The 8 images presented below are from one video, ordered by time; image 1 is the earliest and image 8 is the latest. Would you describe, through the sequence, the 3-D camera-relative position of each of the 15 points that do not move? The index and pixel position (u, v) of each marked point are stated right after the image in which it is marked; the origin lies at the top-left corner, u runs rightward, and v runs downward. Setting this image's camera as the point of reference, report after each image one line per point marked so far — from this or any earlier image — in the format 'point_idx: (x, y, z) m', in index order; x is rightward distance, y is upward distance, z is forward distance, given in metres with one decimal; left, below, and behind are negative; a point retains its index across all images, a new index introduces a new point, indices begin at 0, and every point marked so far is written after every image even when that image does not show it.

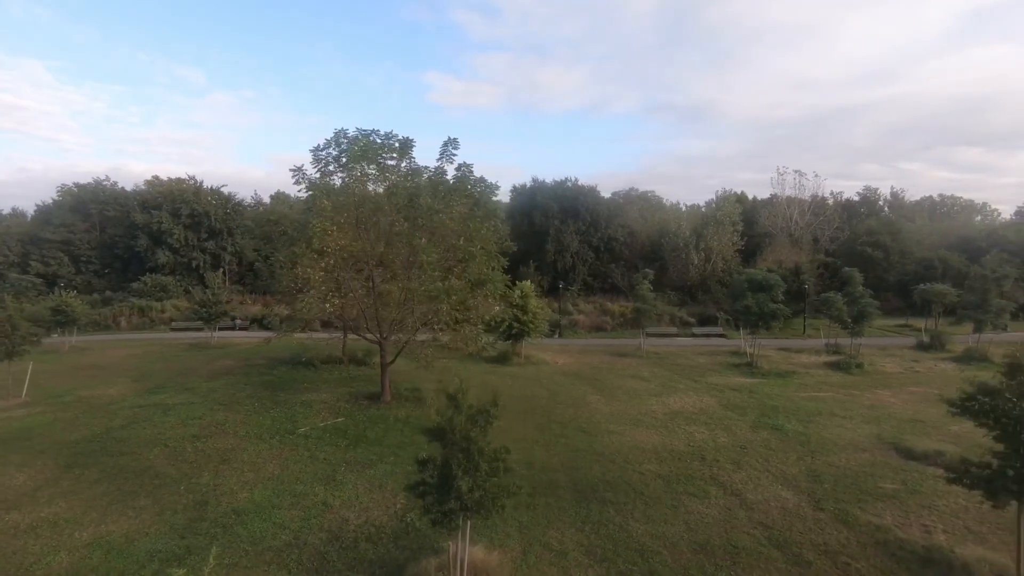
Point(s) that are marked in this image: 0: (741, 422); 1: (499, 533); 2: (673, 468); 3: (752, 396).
0: (+6.7, -3.9, +15.6) m
1: (-0.2, -4.3, +9.3) m
2: (+3.7, -4.2, +12.3) m
3: (+8.4, -3.8, +18.7) m
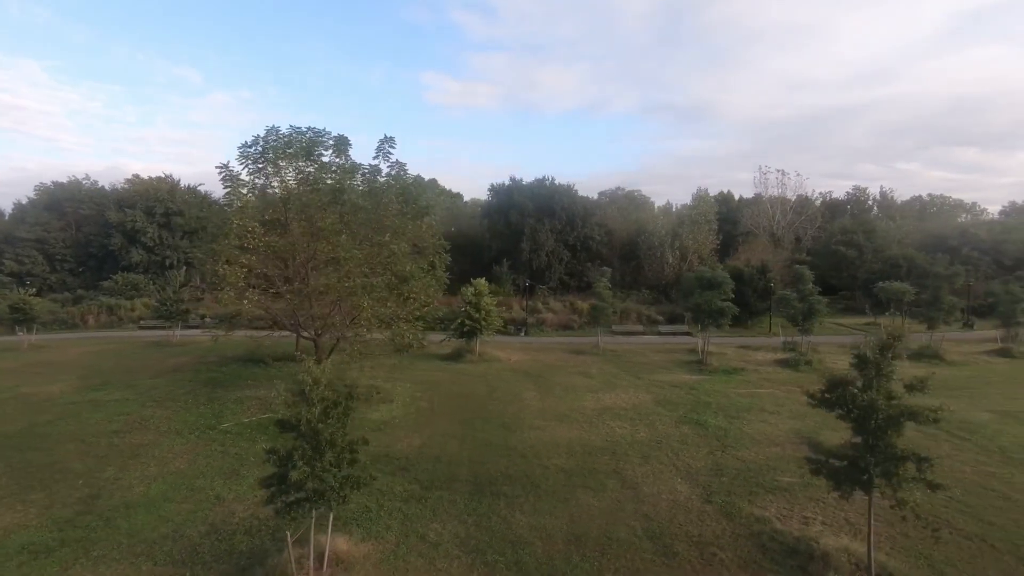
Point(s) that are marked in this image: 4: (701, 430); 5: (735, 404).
0: (+4.6, -3.8, +15.7) m
1: (-2.4, -4.2, +9.4) m
2: (+1.6, -4.0, +12.4) m
3: (+6.3, -3.7, +18.8) m
4: (+5.2, -3.9, +14.6) m
5: (+7.1, -3.8, +17.2) m
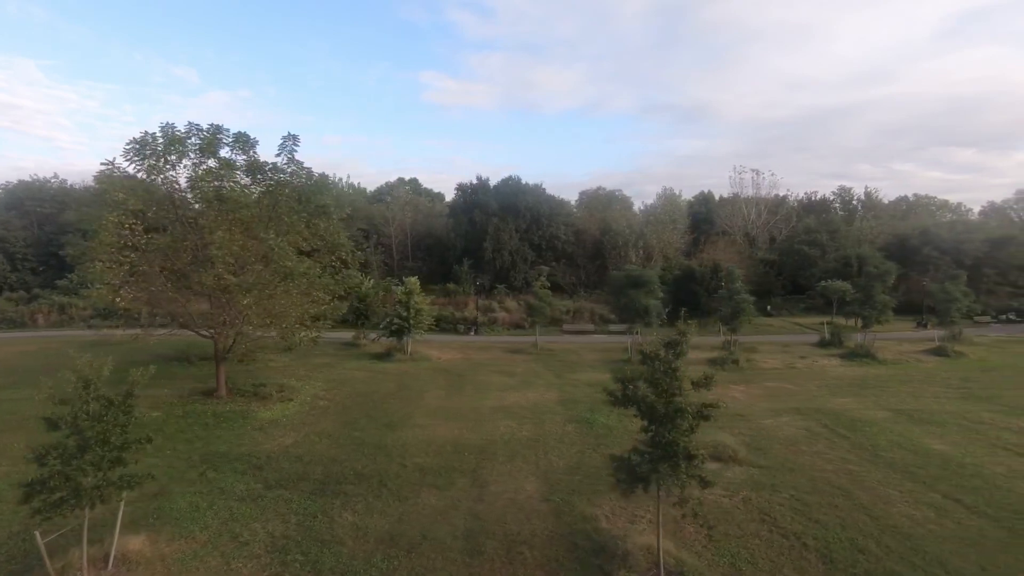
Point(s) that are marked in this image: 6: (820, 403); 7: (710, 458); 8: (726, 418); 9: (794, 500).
0: (+1.4, -3.8, +15.6) m
1: (-5.5, -4.1, +9.2) m
2: (-1.6, -4.0, +12.3) m
3: (+3.1, -3.7, +18.7) m
4: (+2.0, -3.9, +14.5) m
5: (+3.9, -3.7, +17.2) m
6: (+10.1, -3.8, +17.4) m
7: (+4.6, -4.0, +12.3) m
8: (+6.1, -3.8, +15.4) m
9: (+5.4, -4.1, +10.2) m
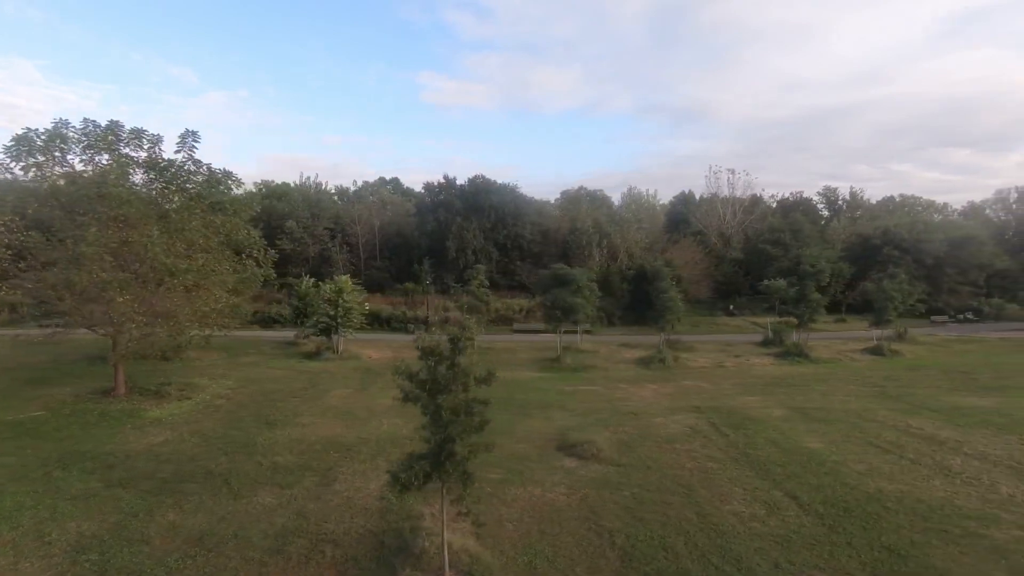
0: (-1.8, -3.7, +15.5) m
1: (-8.7, -4.1, +9.1) m
2: (-4.8, -3.9, +12.1) m
3: (-0.1, -3.6, +18.6) m
4: (-1.2, -3.8, +14.4) m
5: (+0.8, -3.7, +17.1) m
6: (+6.9, -3.7, +17.3) m
7: (+1.4, -3.9, +12.2) m
8: (+3.0, -3.8, +15.3) m
9: (+2.3, -4.0, +10.1) m
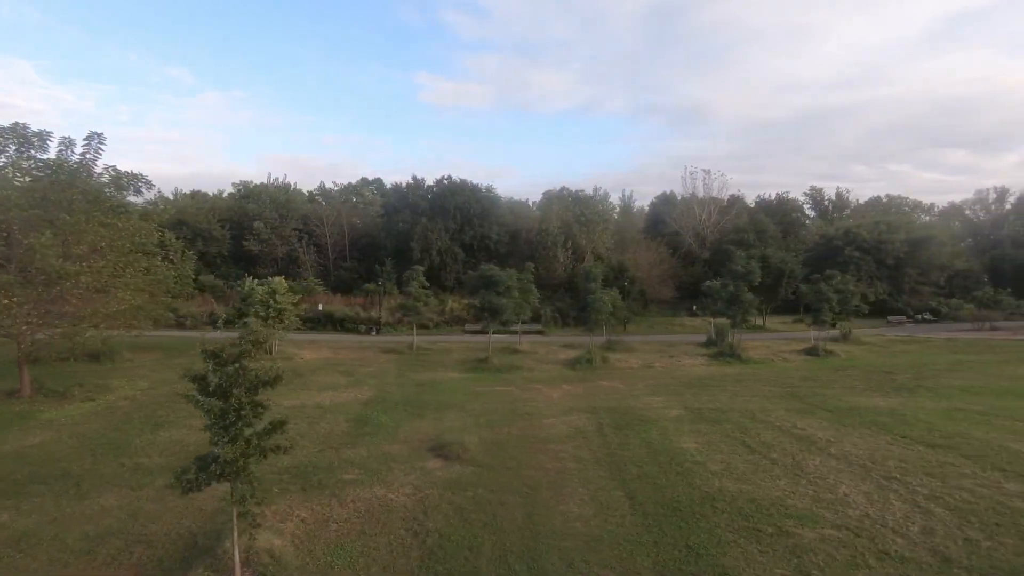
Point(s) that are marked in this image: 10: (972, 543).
0: (-4.9, -3.8, +15.6) m
1: (-11.8, -4.1, +9.2) m
2: (-7.9, -4.0, +12.2) m
3: (-3.3, -3.7, +18.7) m
4: (-4.3, -3.8, +14.5) m
5: (-2.4, -3.7, +17.2) m
6: (+3.8, -3.8, +17.4) m
7: (-1.7, -3.9, +12.3) m
8: (-0.2, -3.8, +15.4) m
9: (-0.8, -4.1, +10.2) m
10: (+7.3, -4.1, +8.5) m
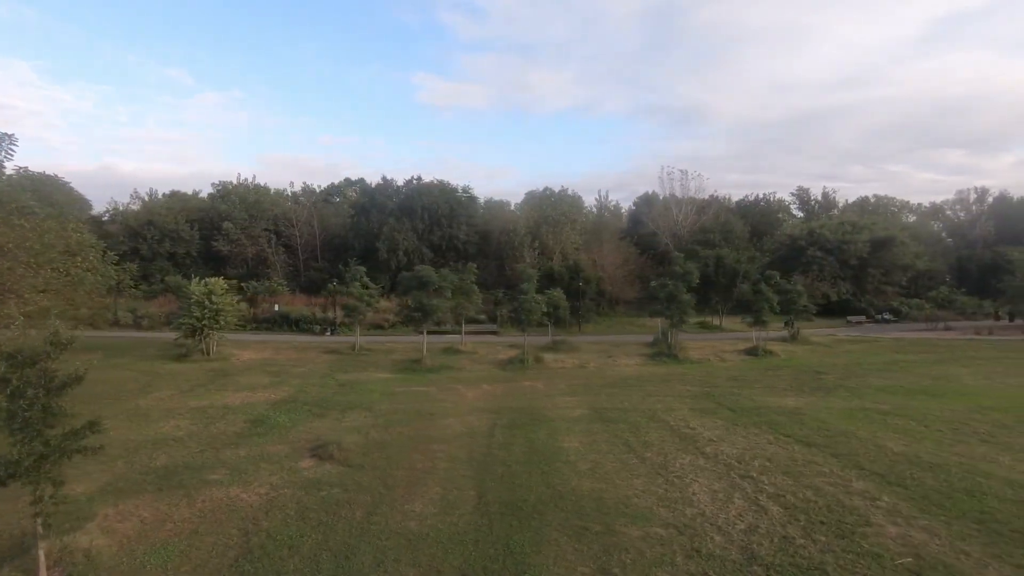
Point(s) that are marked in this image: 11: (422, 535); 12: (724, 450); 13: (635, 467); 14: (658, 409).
0: (-7.8, -3.8, +15.7) m
1: (-14.7, -4.2, +9.2) m
2: (-10.8, -4.0, +12.3) m
3: (-6.2, -3.7, +18.7) m
4: (-7.2, -3.9, +14.6) m
5: (-5.3, -3.7, +17.2) m
6: (+0.8, -3.8, +17.5) m
7: (-4.6, -4.0, +12.3) m
8: (-3.1, -3.8, +15.5) m
9: (-3.7, -4.1, +10.3) m
10: (+4.4, -4.1, +8.6) m
11: (-1.5, -4.2, +9.0) m
12: (+5.1, -3.9, +12.6) m
13: (+2.7, -4.0, +11.8) m
14: (+4.6, -3.8, +16.6) m
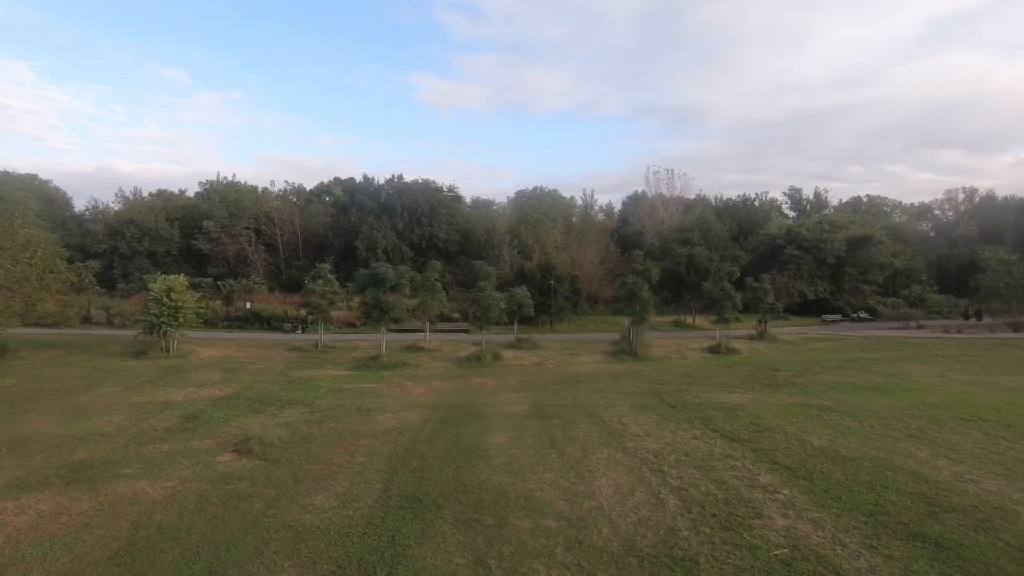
0: (-9.7, -3.7, +15.7) m
1: (-16.5, -4.0, +9.2) m
2: (-12.7, -3.9, +12.3) m
3: (-8.1, -3.6, +18.7) m
4: (-9.1, -3.7, +14.6) m
5: (-7.2, -3.6, +17.2) m
6: (-1.0, -3.7, +17.5) m
7: (-6.5, -3.8, +12.3) m
8: (-5.0, -3.7, +15.5) m
9: (-5.6, -4.0, +10.3) m
10: (+2.6, -4.0, +8.6) m
11: (-3.4, -4.1, +9.0) m
12: (+3.2, -3.8, +12.7) m
13: (+0.9, -3.9, +11.8) m
14: (+2.7, -3.7, +16.7) m
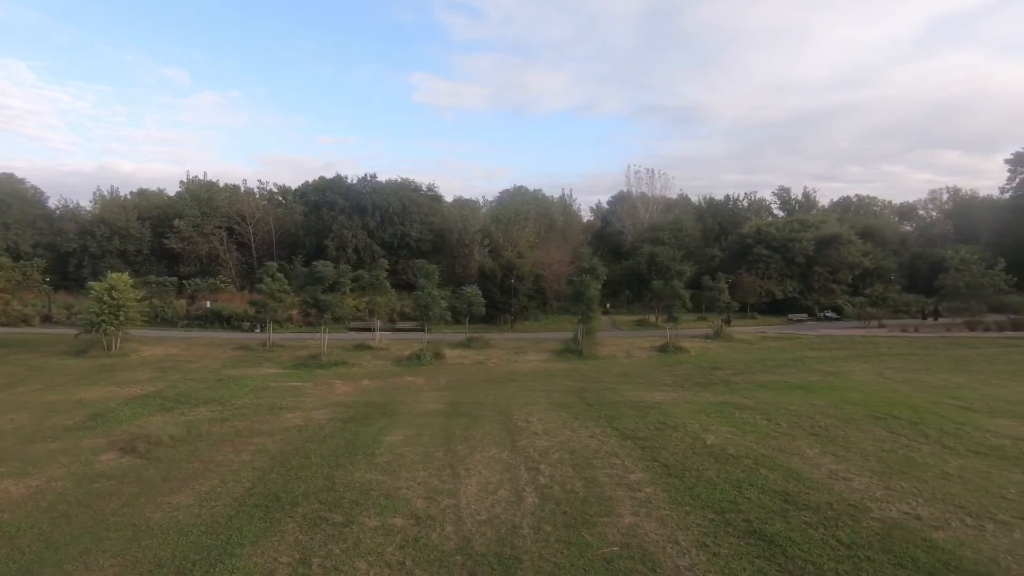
0: (-12.3, -3.6, +15.6) m
1: (-19.1, -4.0, +9.1) m
2: (-15.3, -3.8, +12.1) m
3: (-10.7, -3.5, +18.6) m
4: (-11.7, -3.7, +14.5) m
5: (-9.8, -3.5, +17.2) m
6: (-3.6, -3.6, +17.5) m
7: (-9.1, -3.8, +12.3) m
8: (-7.6, -3.6, +15.4) m
9: (-8.2, -3.9, +10.2) m
10: (0.0, -3.9, +8.5) m
11: (-6.0, -4.0, +8.9) m
12: (+0.6, -3.7, +12.6) m
13: (-1.7, -3.8, +11.7) m
14: (+0.1, -3.6, +16.6) m
